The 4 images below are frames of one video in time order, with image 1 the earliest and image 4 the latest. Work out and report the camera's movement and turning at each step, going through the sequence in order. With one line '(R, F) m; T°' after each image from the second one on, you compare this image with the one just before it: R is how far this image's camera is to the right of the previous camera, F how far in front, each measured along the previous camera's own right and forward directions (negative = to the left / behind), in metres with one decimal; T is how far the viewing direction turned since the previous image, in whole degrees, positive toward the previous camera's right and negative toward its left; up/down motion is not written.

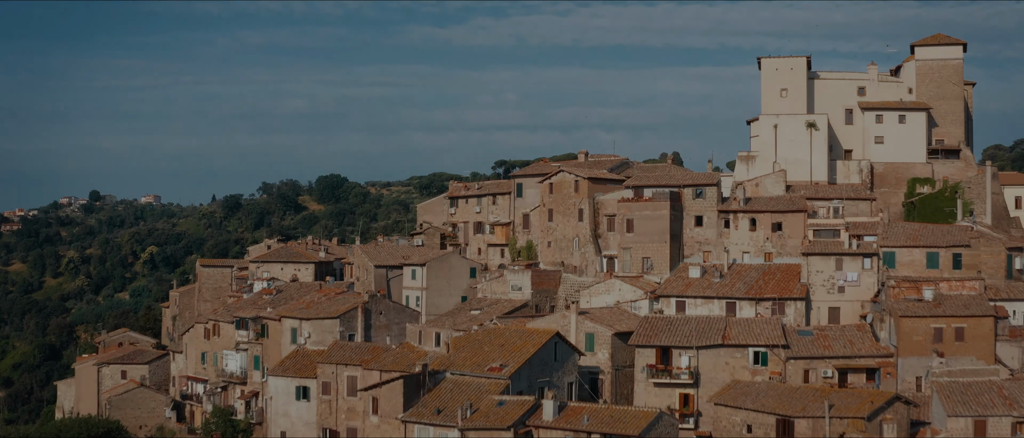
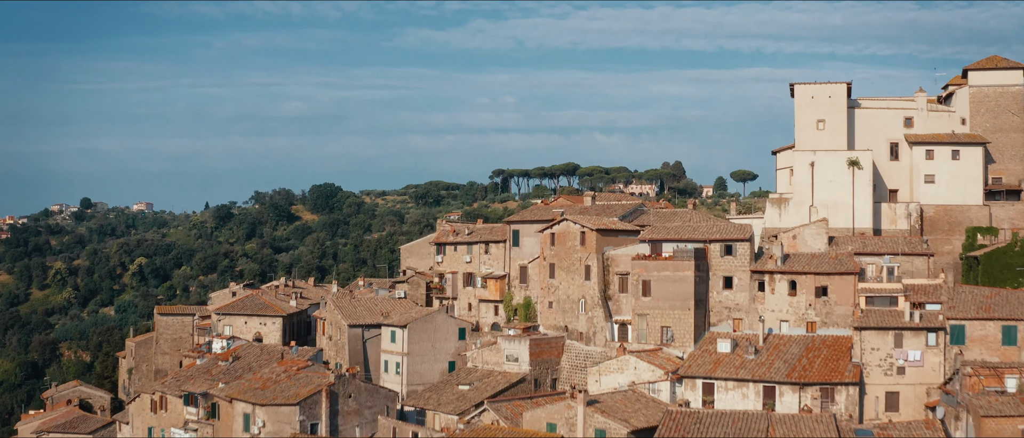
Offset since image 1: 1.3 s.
(+0.1, +6.2) m; 0°
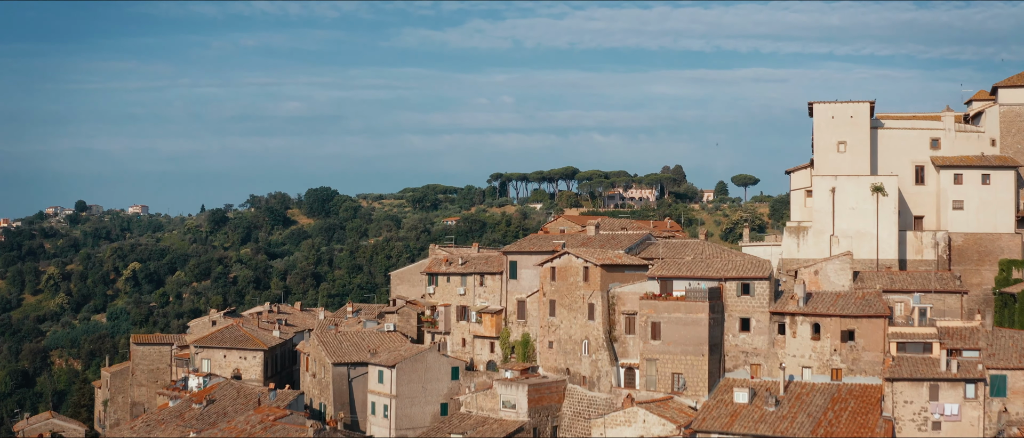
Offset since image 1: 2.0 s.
(0.0, +2.9) m; 0°
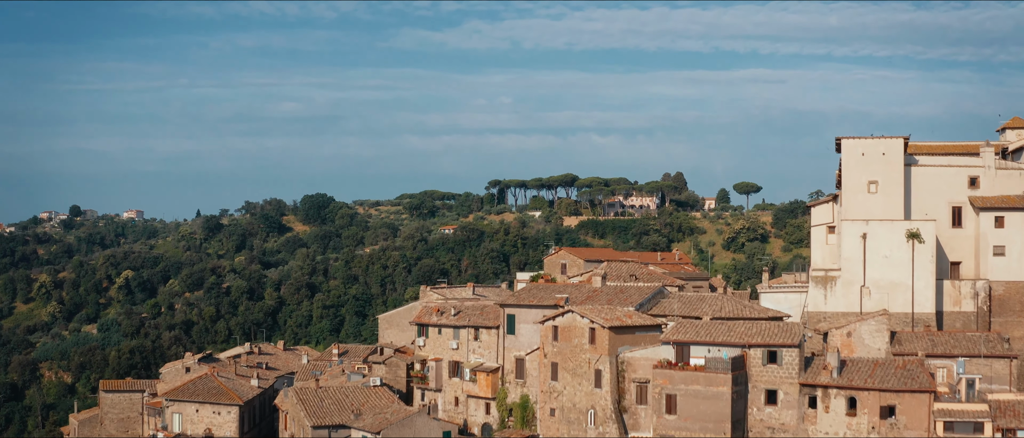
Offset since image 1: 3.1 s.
(0.0, +3.4) m; 0°
